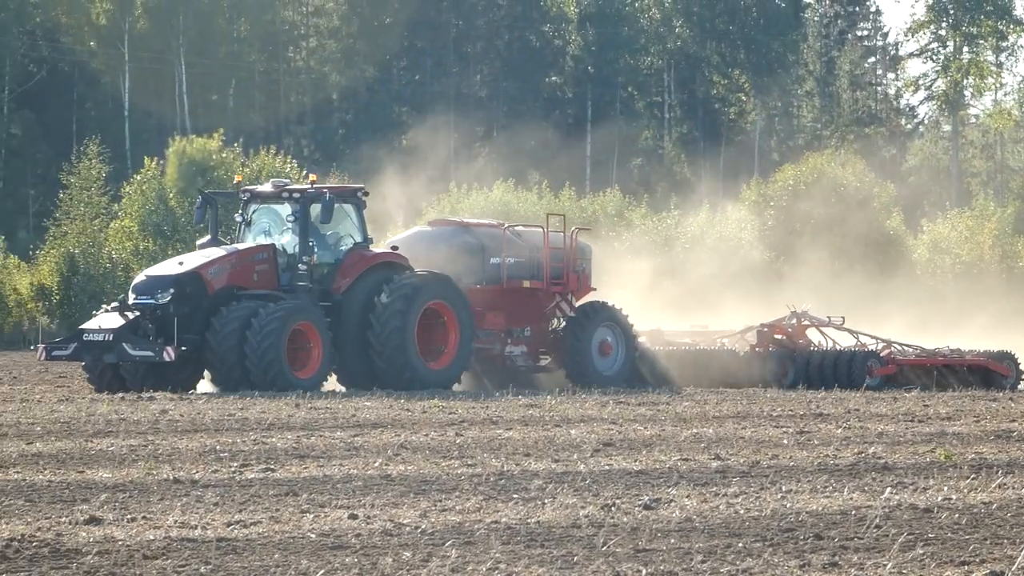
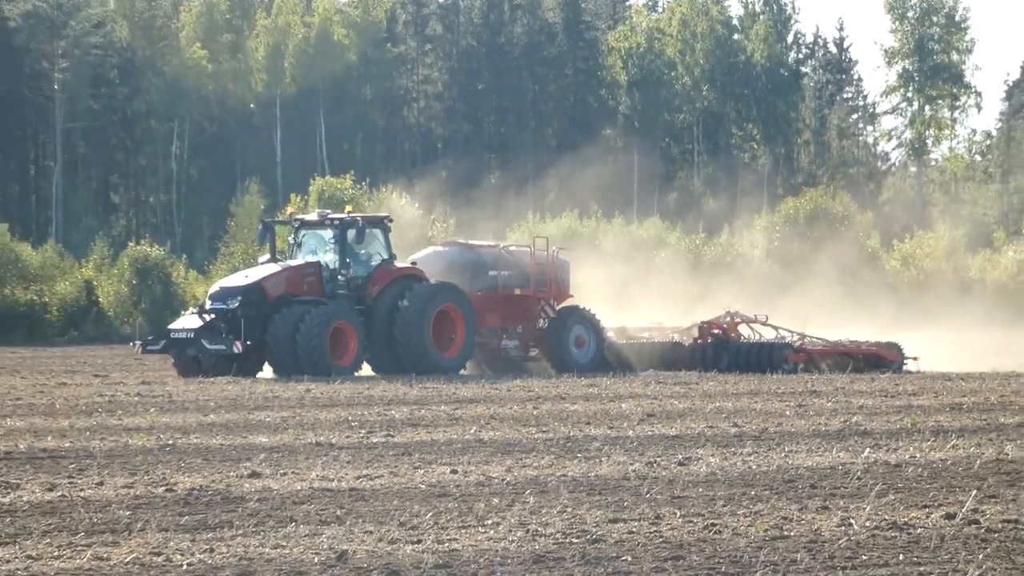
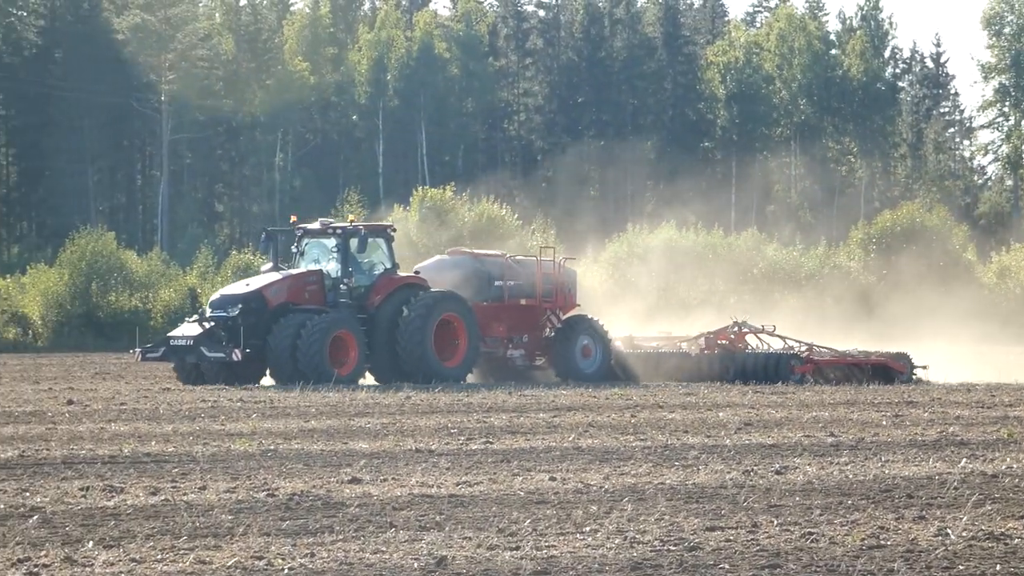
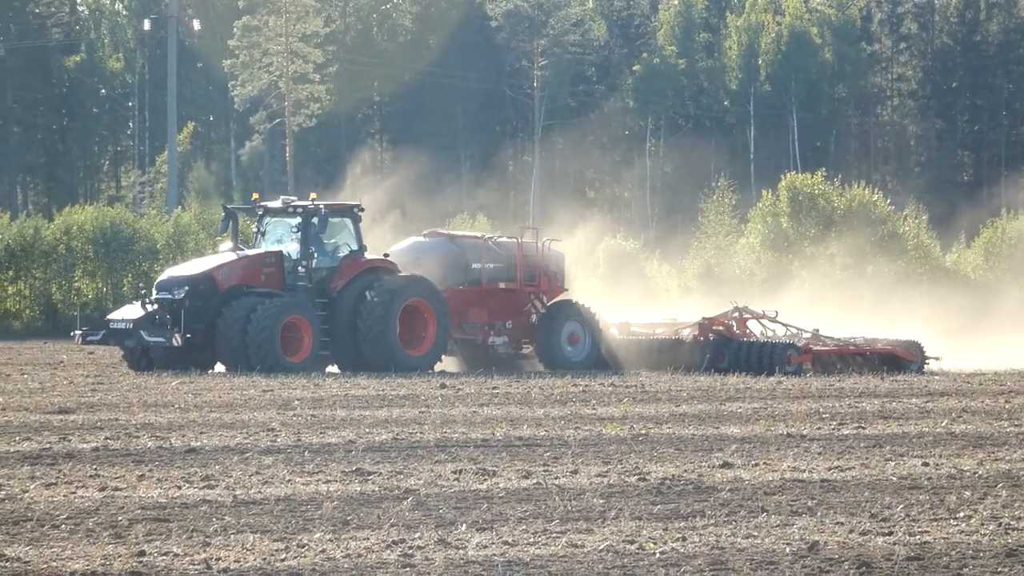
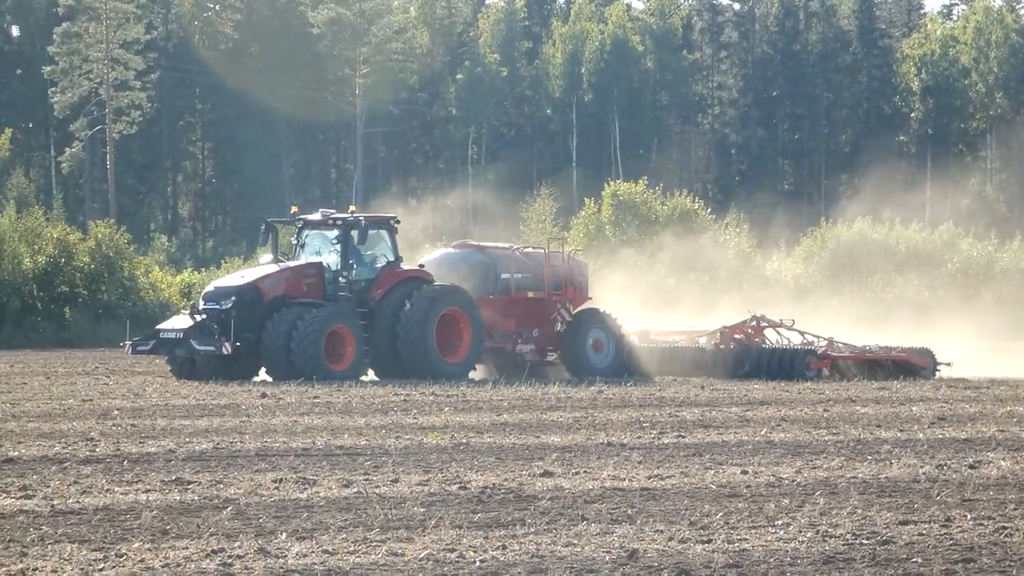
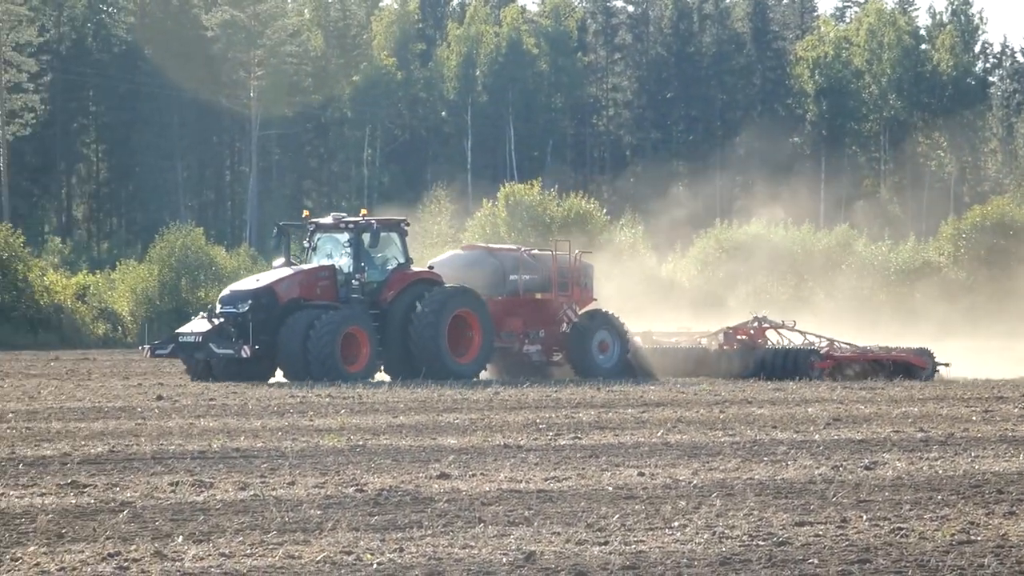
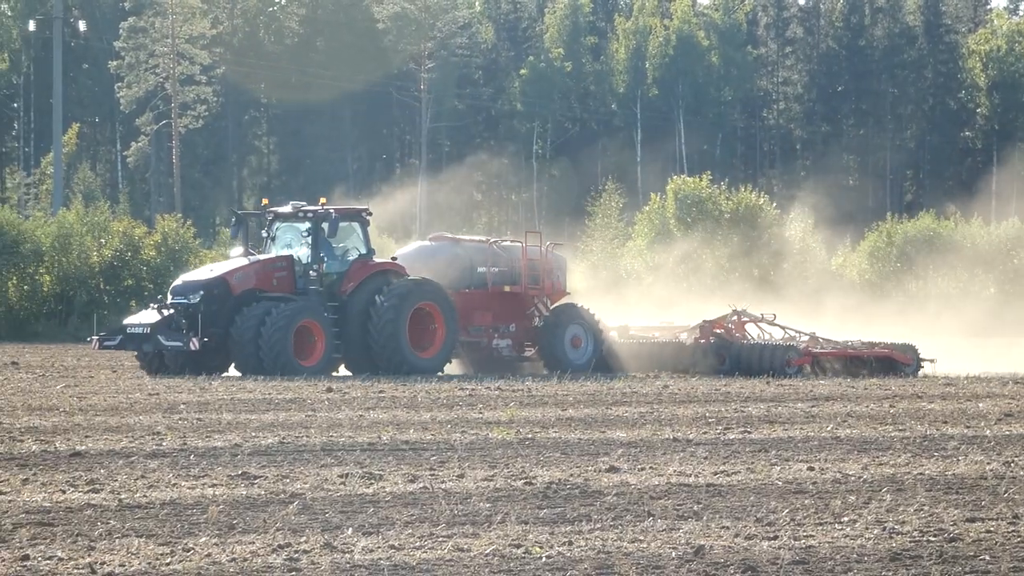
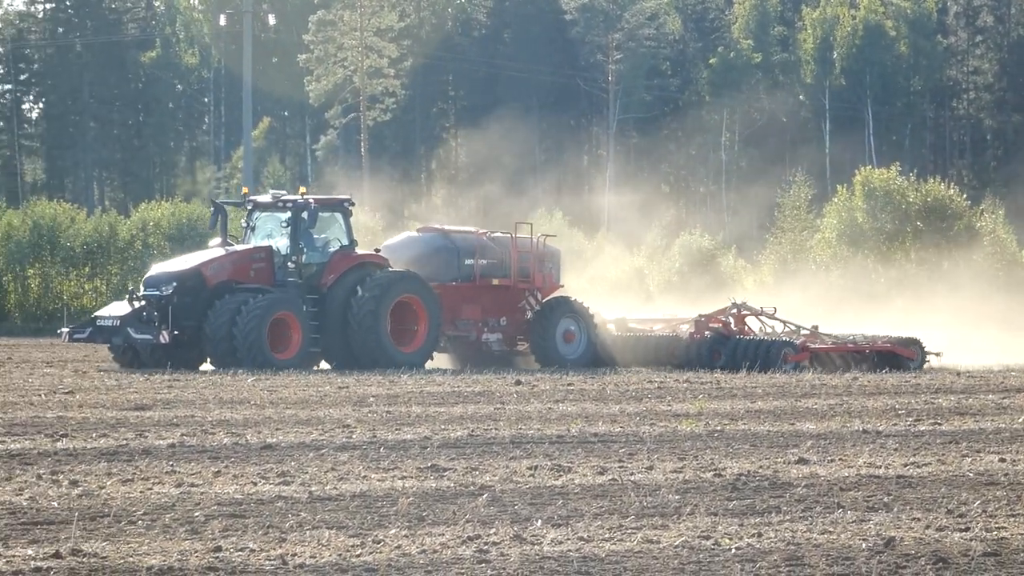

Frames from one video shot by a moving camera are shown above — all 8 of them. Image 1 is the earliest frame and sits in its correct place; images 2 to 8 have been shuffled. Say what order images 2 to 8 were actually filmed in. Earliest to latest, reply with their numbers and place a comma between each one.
2, 3, 6, 5, 7, 4, 8
